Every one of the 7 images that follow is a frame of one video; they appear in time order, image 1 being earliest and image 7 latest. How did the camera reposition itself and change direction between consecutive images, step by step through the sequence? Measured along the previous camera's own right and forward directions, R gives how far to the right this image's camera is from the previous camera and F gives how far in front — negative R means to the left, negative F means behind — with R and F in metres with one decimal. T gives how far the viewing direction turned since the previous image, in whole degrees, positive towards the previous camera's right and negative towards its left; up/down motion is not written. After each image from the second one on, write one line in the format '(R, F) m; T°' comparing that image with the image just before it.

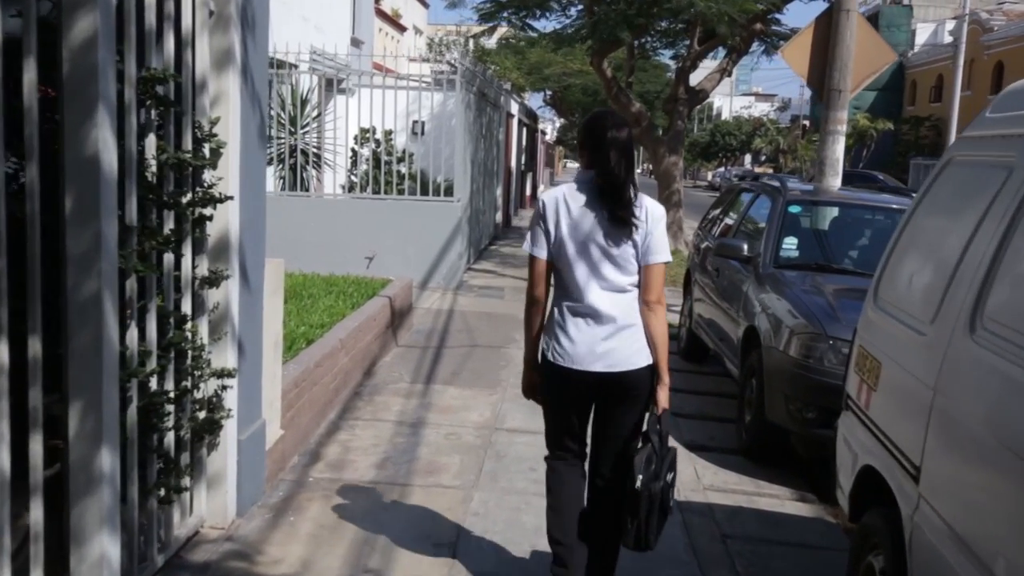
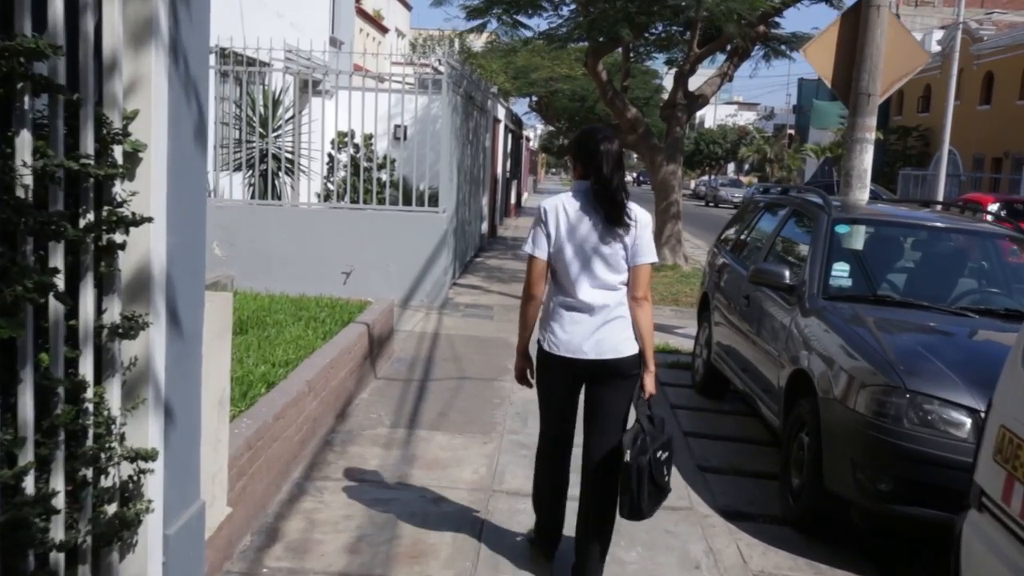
(-0.1, +1.0) m; +1°
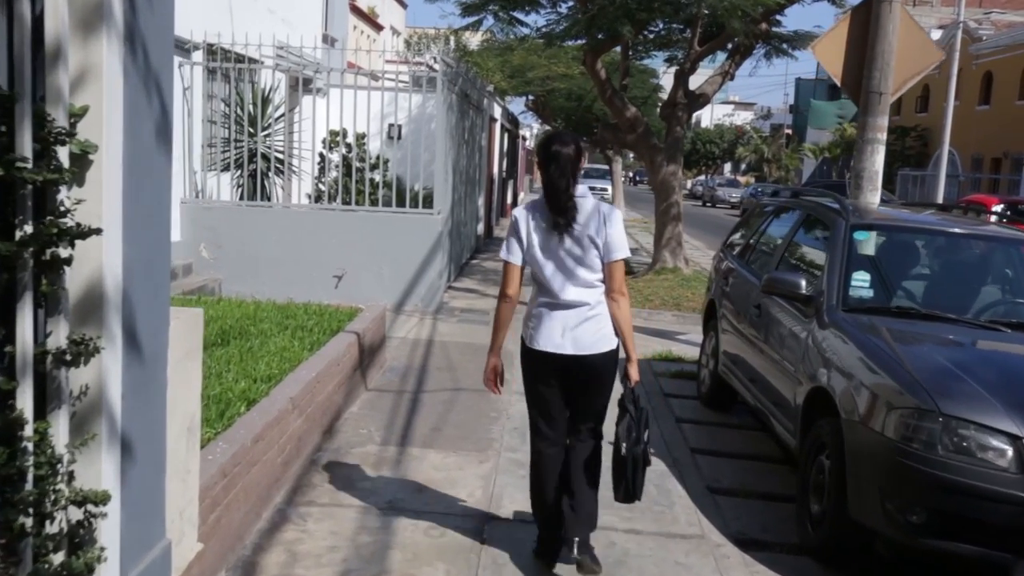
(0.0, +0.4) m; 0°
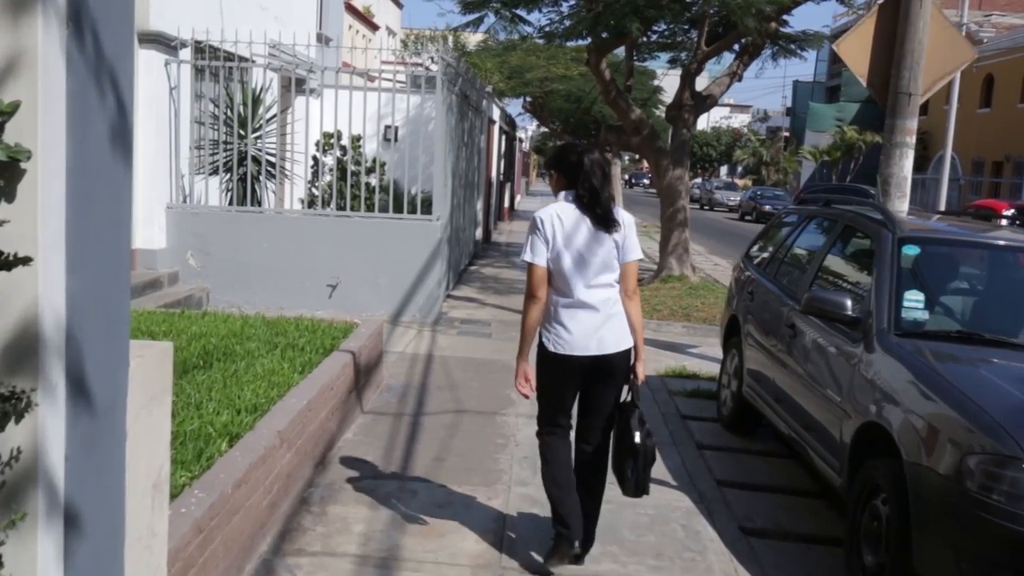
(-0.1, +0.5) m; 0°
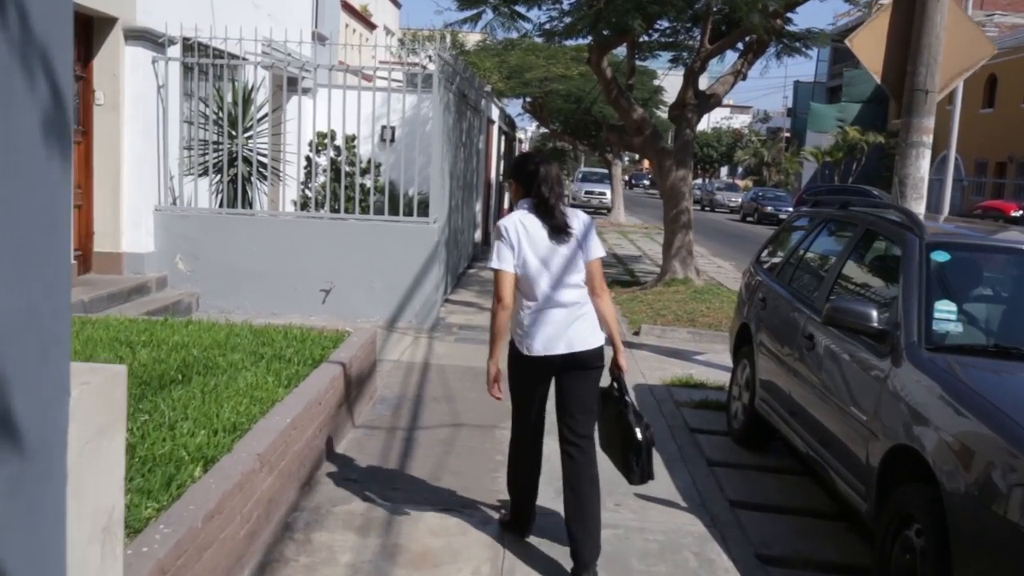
(0.0, +0.4) m; 0°
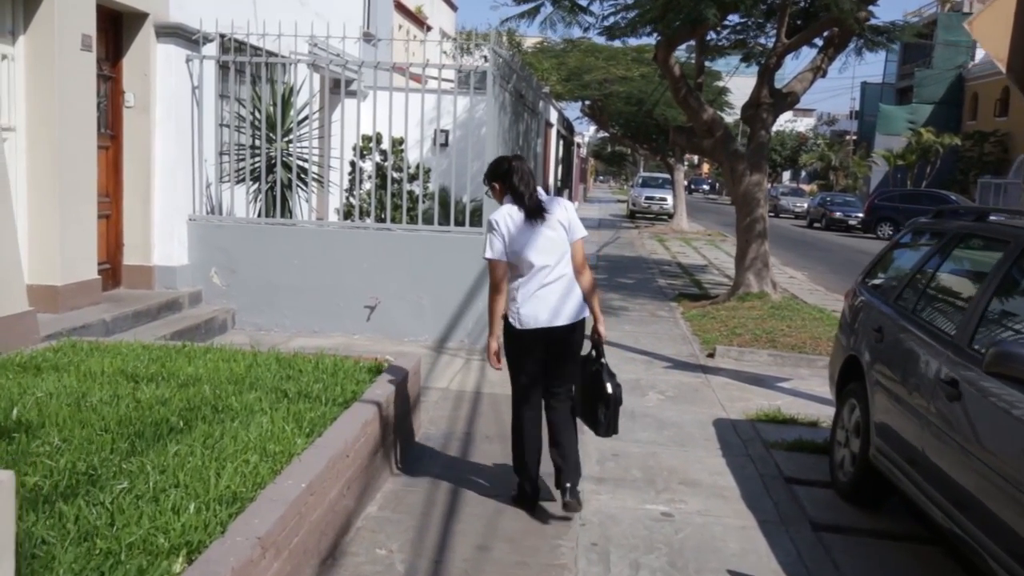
(0.0, +1.0) m; -3°
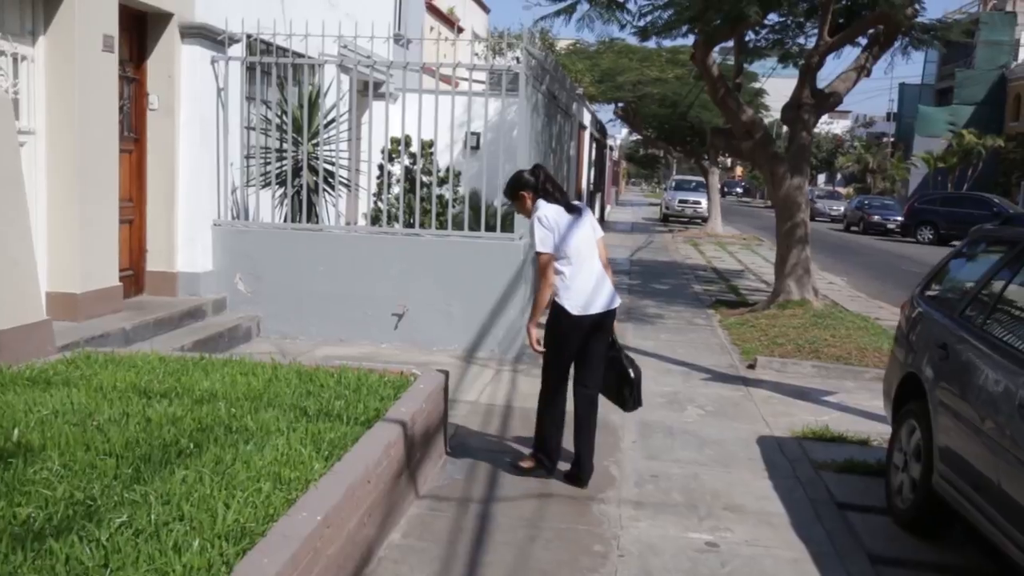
(0.0, +0.3) m; -2°
